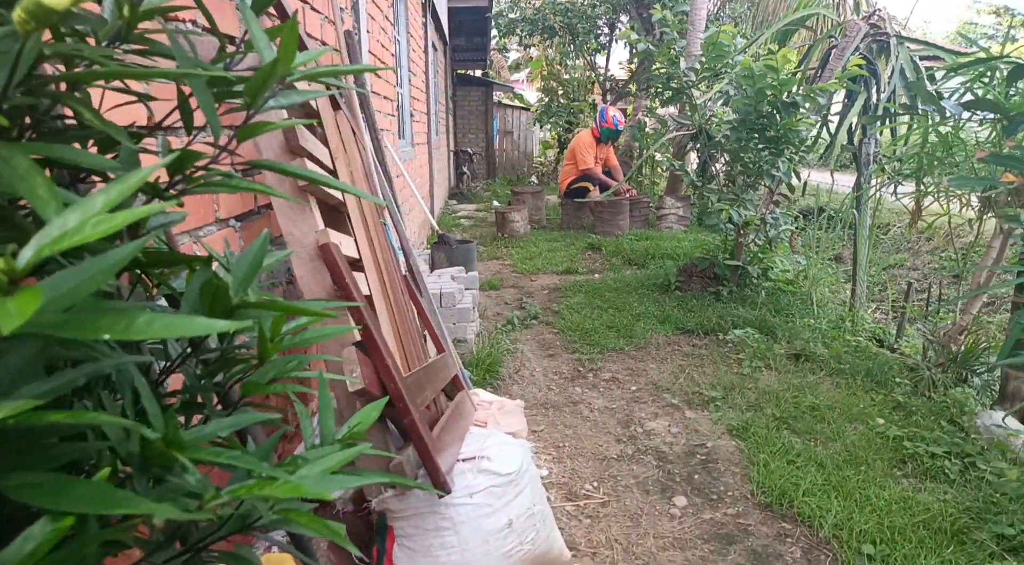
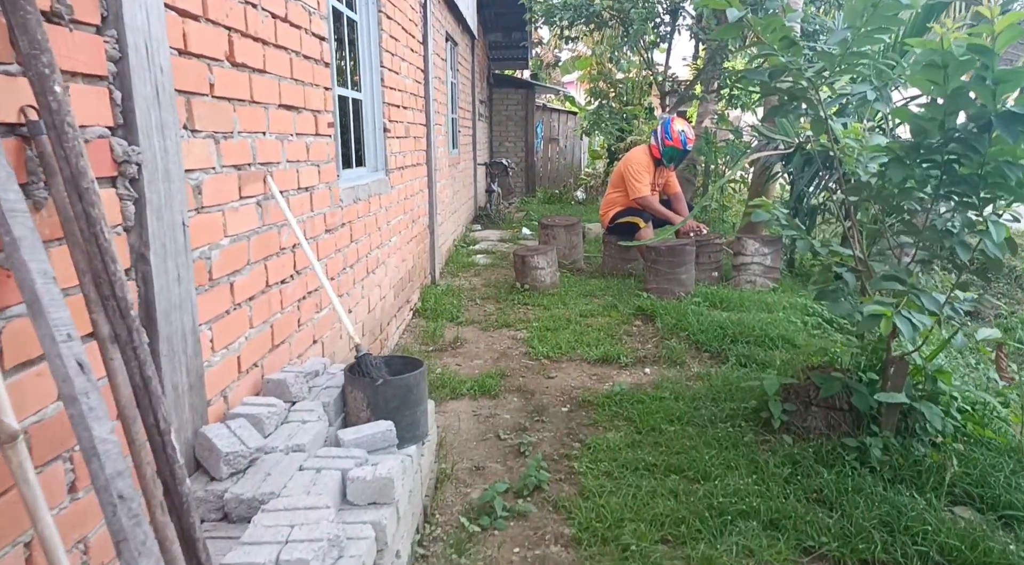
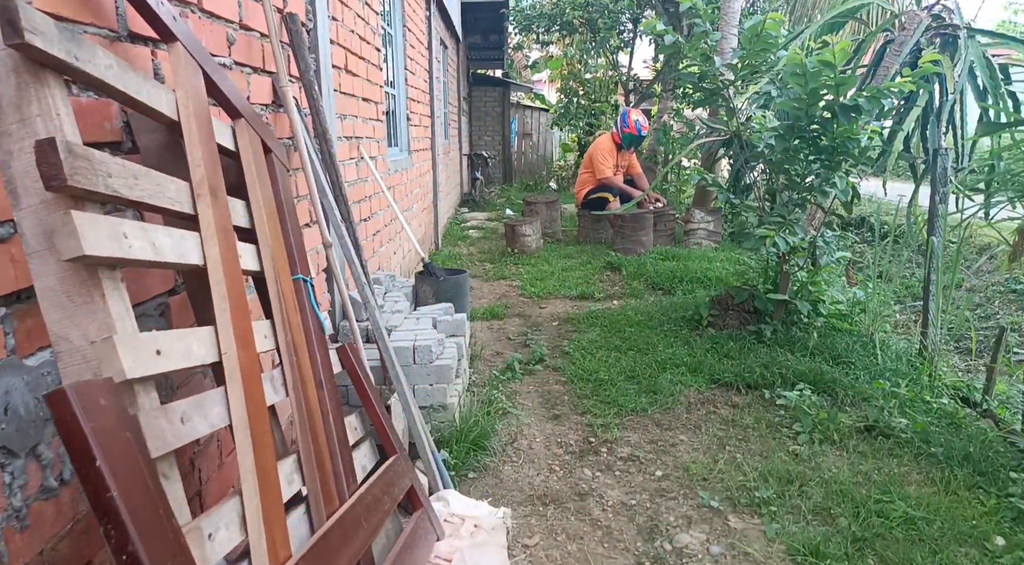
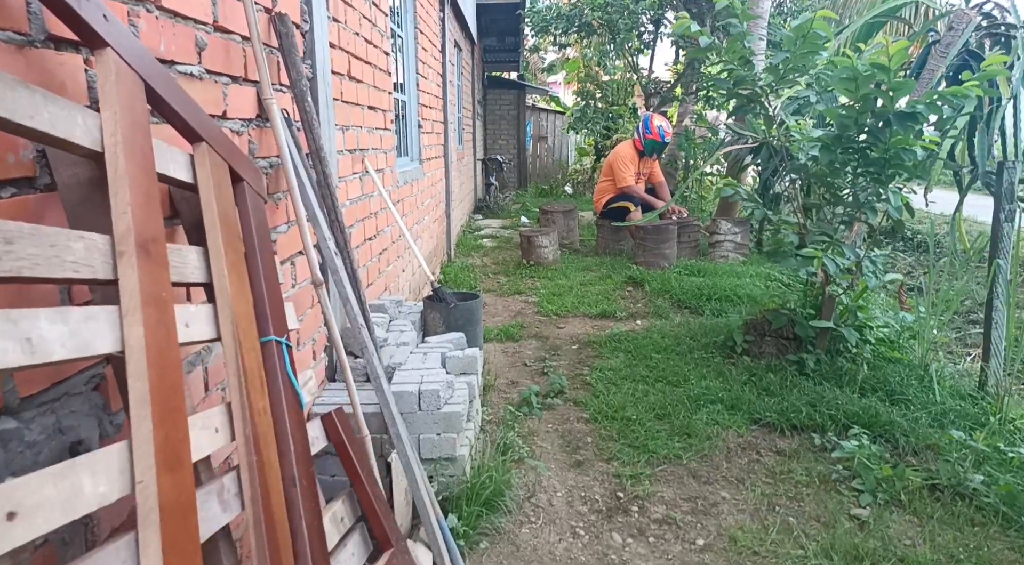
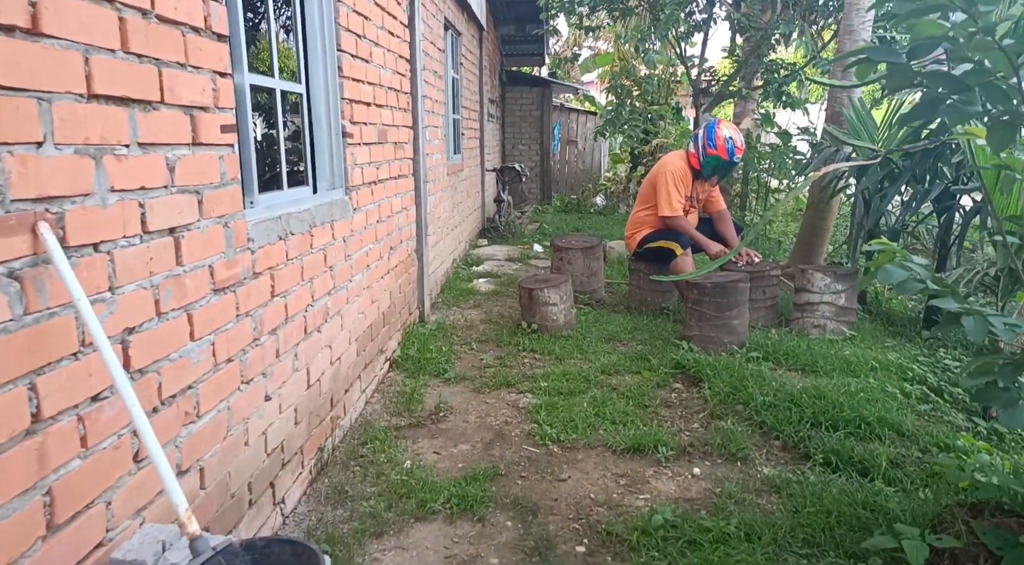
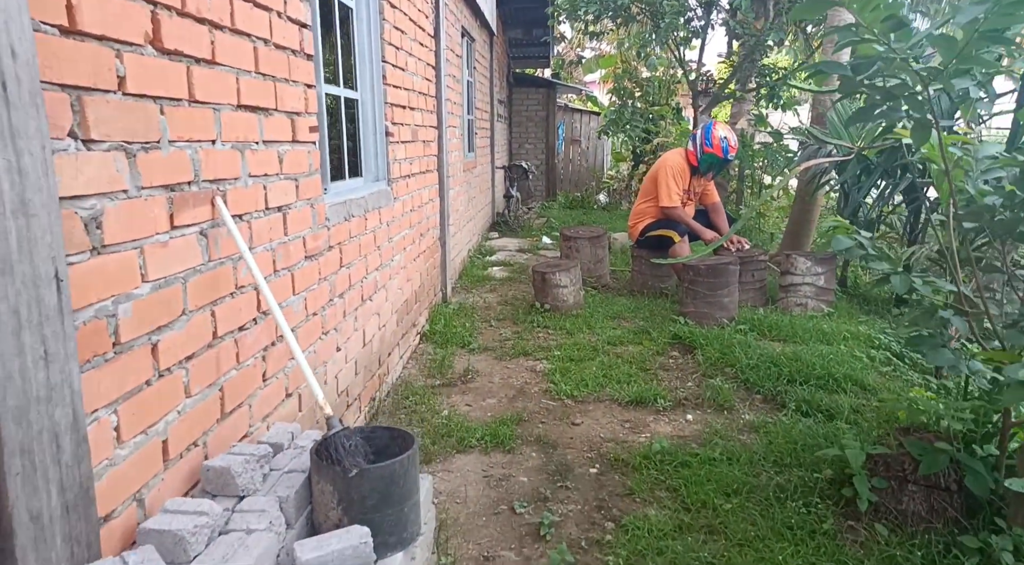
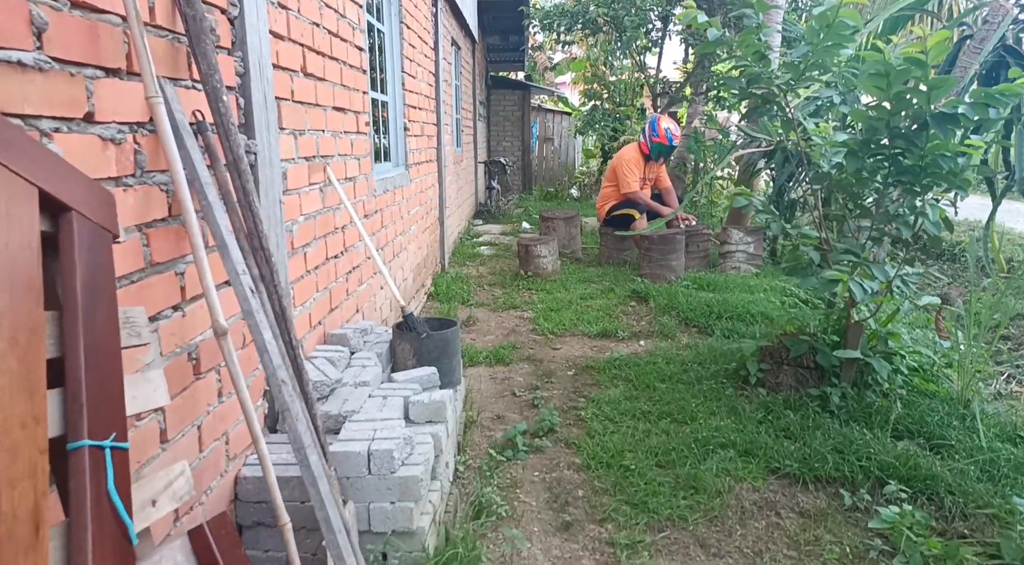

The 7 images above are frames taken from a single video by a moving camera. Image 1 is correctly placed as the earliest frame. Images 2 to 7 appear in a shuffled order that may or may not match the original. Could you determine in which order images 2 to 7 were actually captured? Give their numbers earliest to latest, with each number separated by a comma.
3, 4, 7, 2, 6, 5
